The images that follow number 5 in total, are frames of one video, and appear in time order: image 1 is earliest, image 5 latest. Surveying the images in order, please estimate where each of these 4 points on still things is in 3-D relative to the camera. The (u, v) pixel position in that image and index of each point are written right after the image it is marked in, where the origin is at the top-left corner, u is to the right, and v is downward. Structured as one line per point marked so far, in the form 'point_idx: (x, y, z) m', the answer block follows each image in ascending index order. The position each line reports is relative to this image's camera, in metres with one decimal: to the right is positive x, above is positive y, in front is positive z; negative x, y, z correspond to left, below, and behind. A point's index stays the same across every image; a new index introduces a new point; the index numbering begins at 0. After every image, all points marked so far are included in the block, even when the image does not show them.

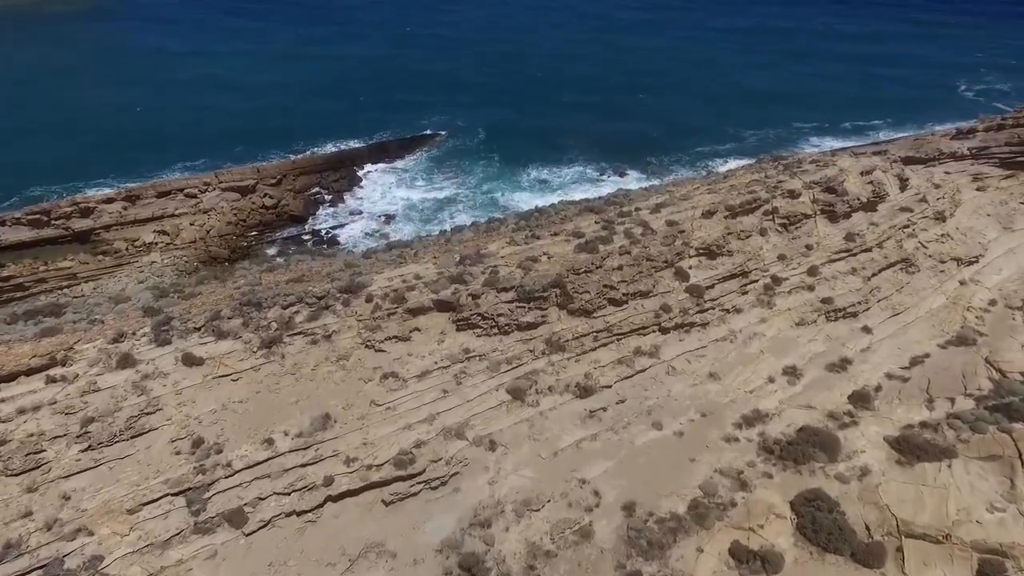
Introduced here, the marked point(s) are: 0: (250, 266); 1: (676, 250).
0: (-9.6, +0.7, +18.6) m
1: (+5.6, +1.2, +17.0) m
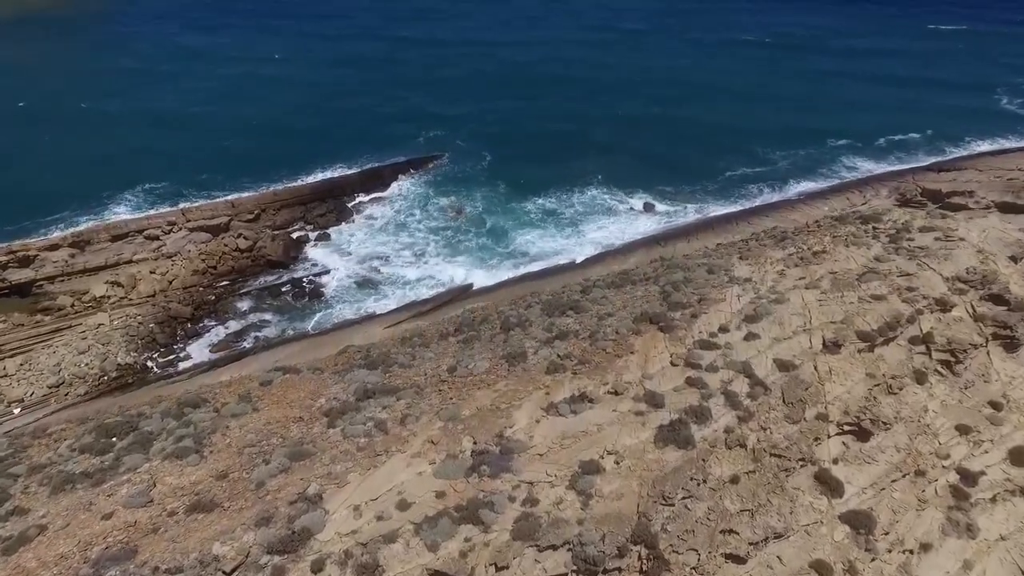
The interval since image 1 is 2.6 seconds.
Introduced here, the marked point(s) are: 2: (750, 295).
0: (-8.7, -3.6, +12.5) m
1: (+6.5, -3.1, +10.9) m
2: (+7.8, -0.2, +16.5) m
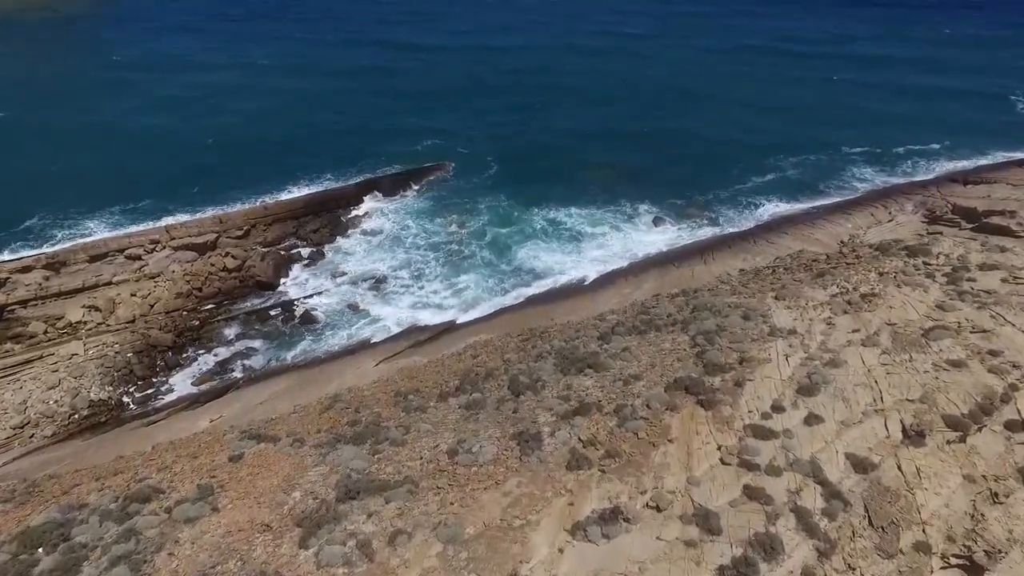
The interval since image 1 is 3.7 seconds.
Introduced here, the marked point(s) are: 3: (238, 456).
0: (-8.5, -5.2, +10.2) m
1: (+6.8, -4.8, +8.5) m
2: (+8.1, -1.9, +14.1) m
3: (-8.9, -5.5, +16.3) m
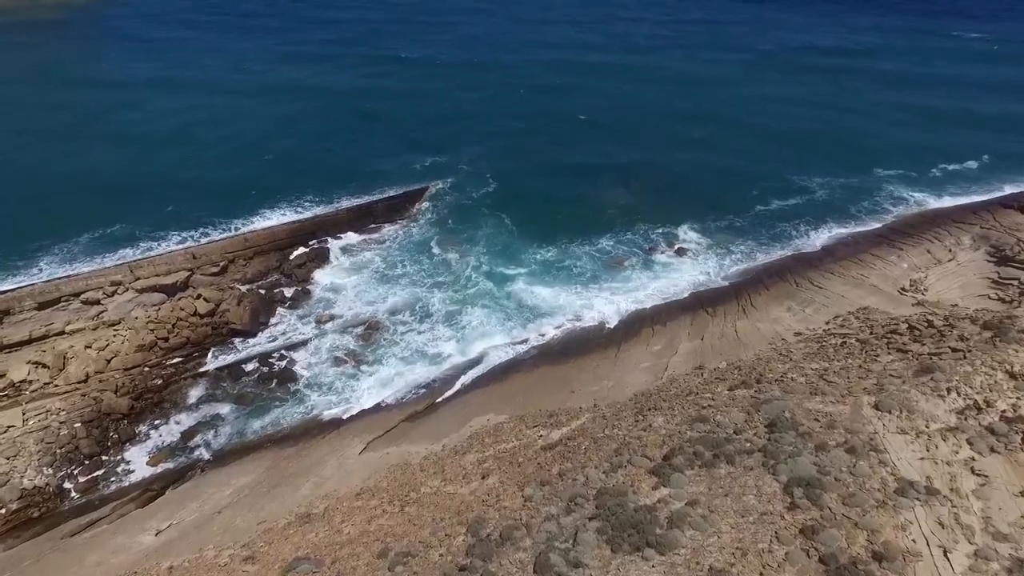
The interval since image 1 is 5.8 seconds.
0: (-7.8, -8.4, +5.7) m
1: (+7.4, -7.9, +4.1) m
2: (+8.8, -5.0, +9.7) m
3: (-8.3, -8.6, +11.8) m
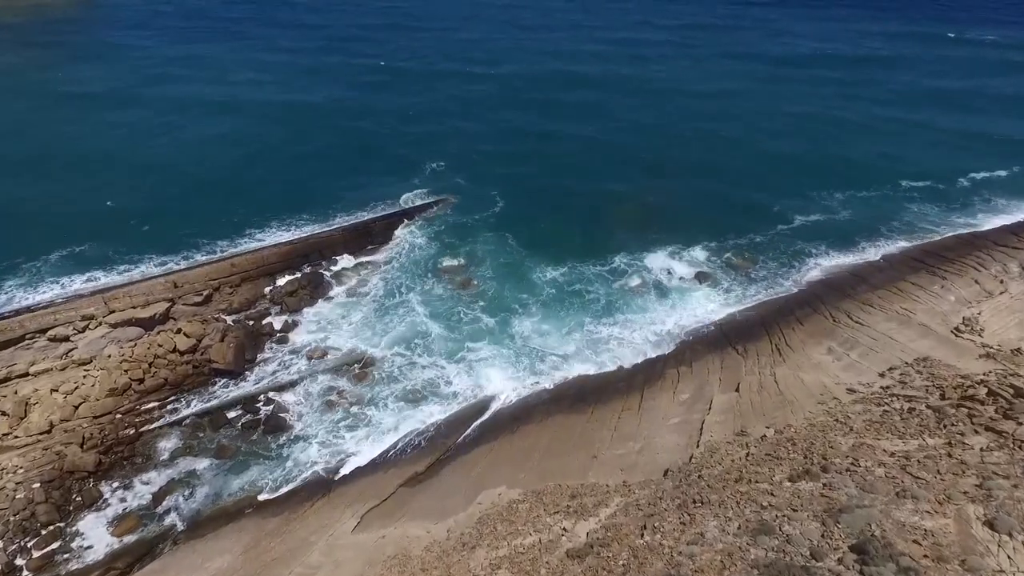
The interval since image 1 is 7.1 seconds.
0: (-7.3, -10.5, +2.8) m
1: (+7.9, -10.1, +1.1) m
2: (+9.3, -7.2, +6.7) m
3: (-7.7, -10.7, +8.9) m
